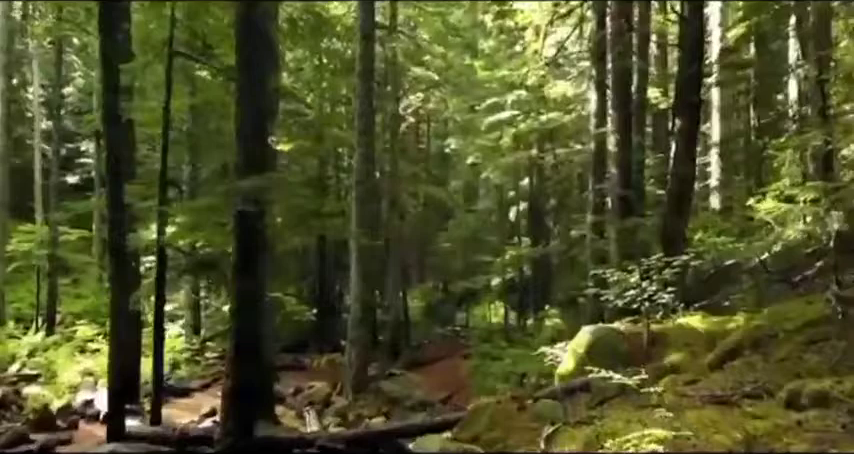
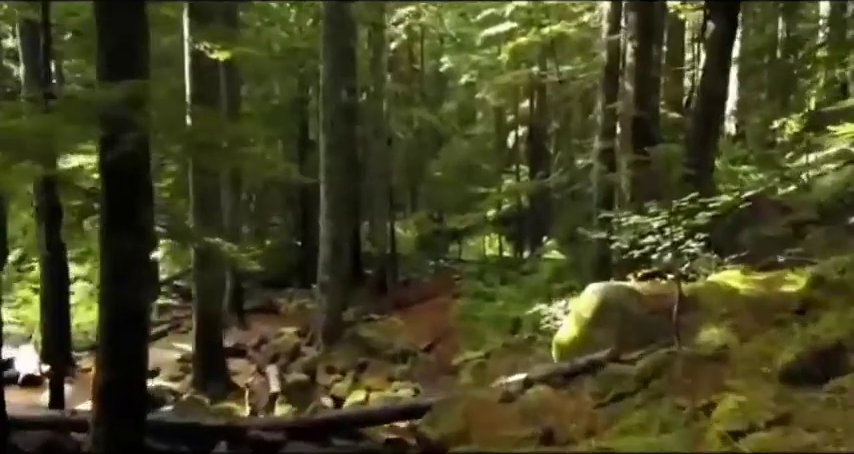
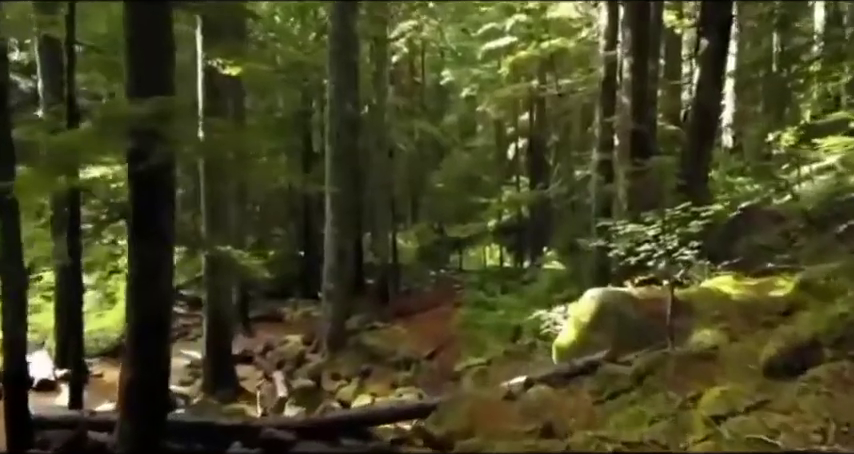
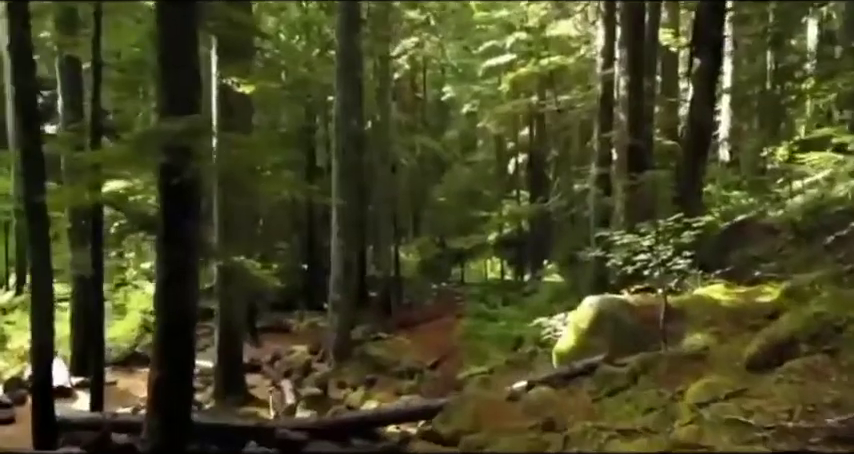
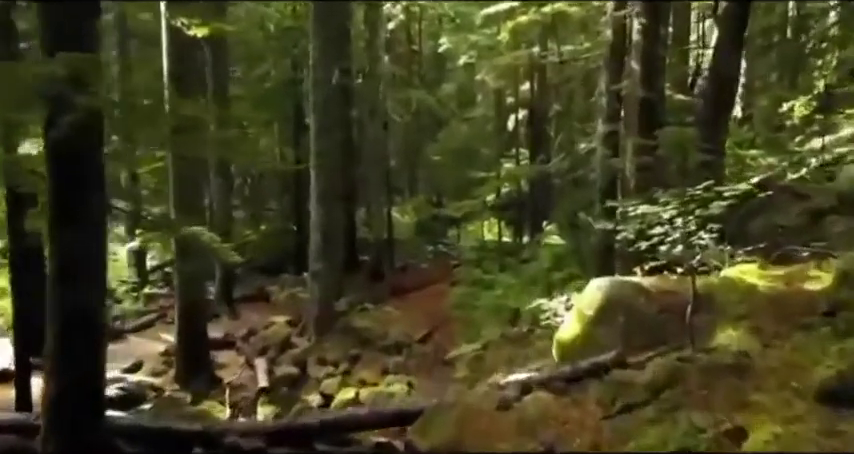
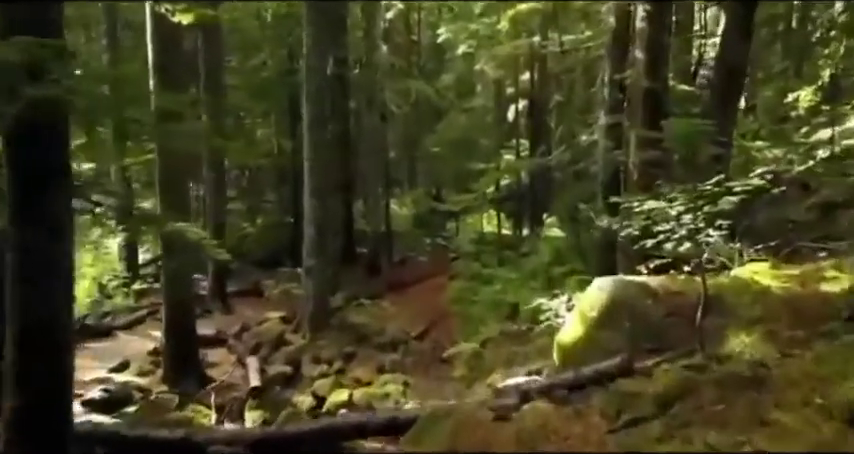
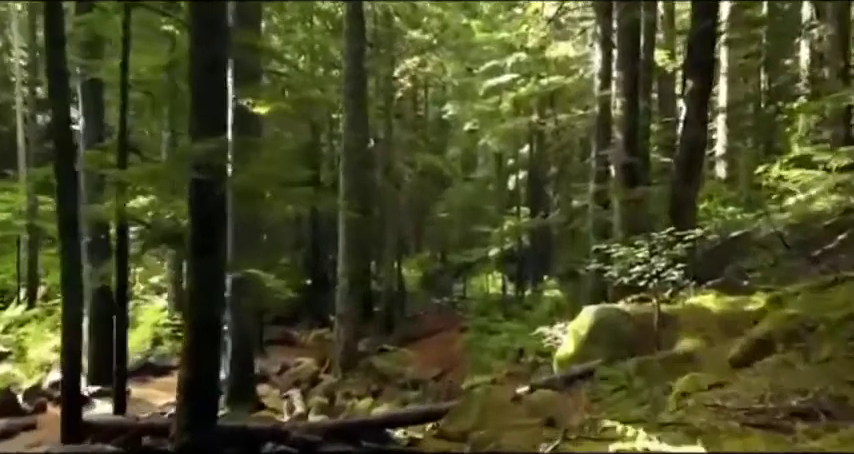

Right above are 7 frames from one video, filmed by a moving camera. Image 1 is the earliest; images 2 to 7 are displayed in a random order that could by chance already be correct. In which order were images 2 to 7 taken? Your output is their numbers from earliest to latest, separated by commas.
7, 4, 3, 2, 5, 6
